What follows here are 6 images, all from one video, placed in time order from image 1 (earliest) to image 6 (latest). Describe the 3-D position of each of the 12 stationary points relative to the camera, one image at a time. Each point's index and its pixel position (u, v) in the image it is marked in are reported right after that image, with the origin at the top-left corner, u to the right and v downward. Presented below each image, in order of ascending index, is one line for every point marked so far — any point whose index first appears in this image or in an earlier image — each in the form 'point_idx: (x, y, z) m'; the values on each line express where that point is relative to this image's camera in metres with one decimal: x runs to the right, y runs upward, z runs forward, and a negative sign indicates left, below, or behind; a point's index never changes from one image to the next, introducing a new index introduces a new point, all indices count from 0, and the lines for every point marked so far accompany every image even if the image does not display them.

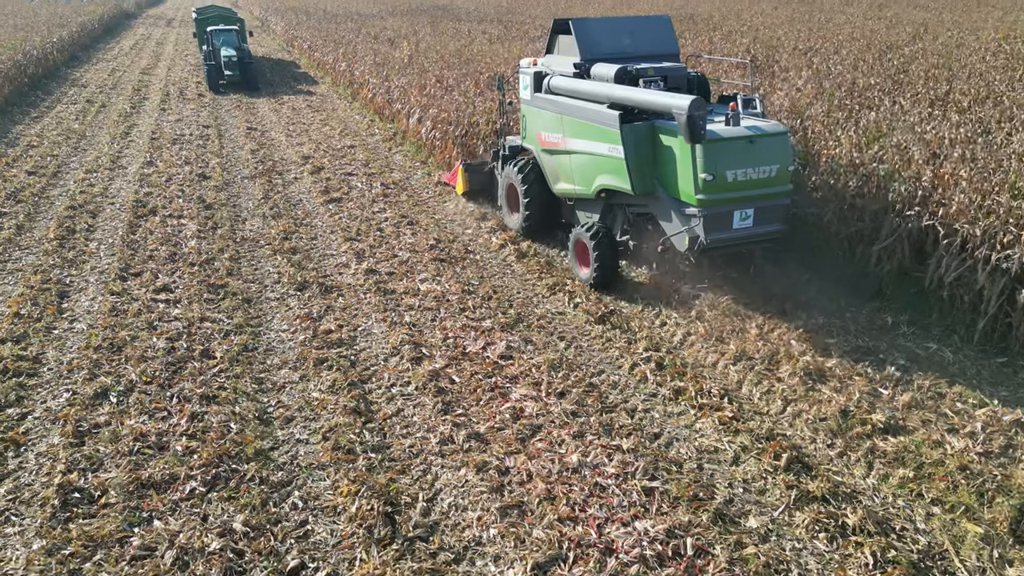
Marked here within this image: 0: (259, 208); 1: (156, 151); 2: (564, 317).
0: (-2.7, +0.9, +8.0) m
1: (-5.1, +2.0, +10.7) m
2: (+0.4, -0.2, +5.4) m
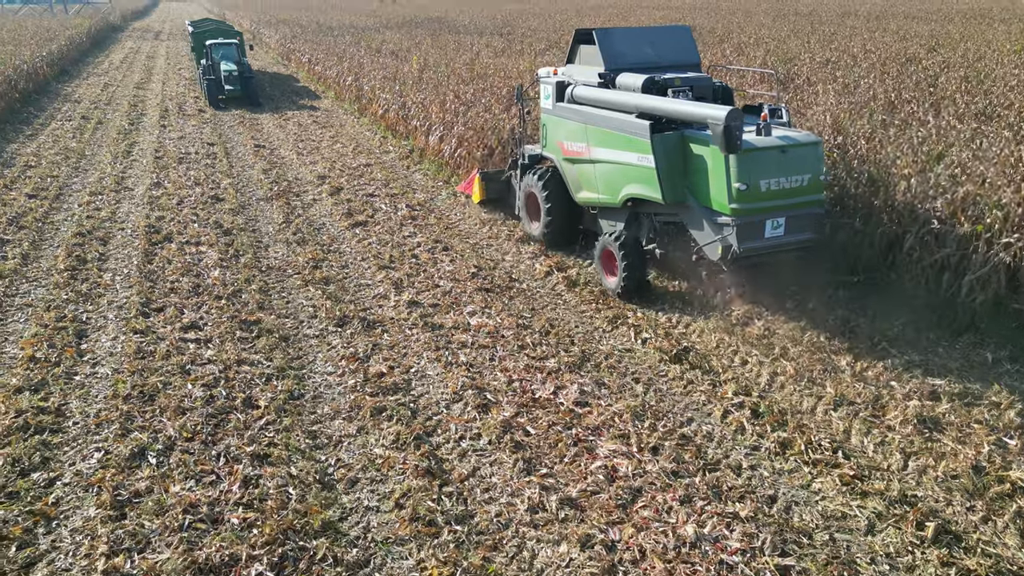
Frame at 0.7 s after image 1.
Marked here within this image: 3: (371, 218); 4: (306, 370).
0: (-2.3, +0.5, +7.6) m
1: (-4.8, +1.6, +10.2) m
2: (+0.8, -0.4, +4.9) m
3: (-1.5, +0.8, +8.0) m
4: (-1.3, -0.5, +4.9) m
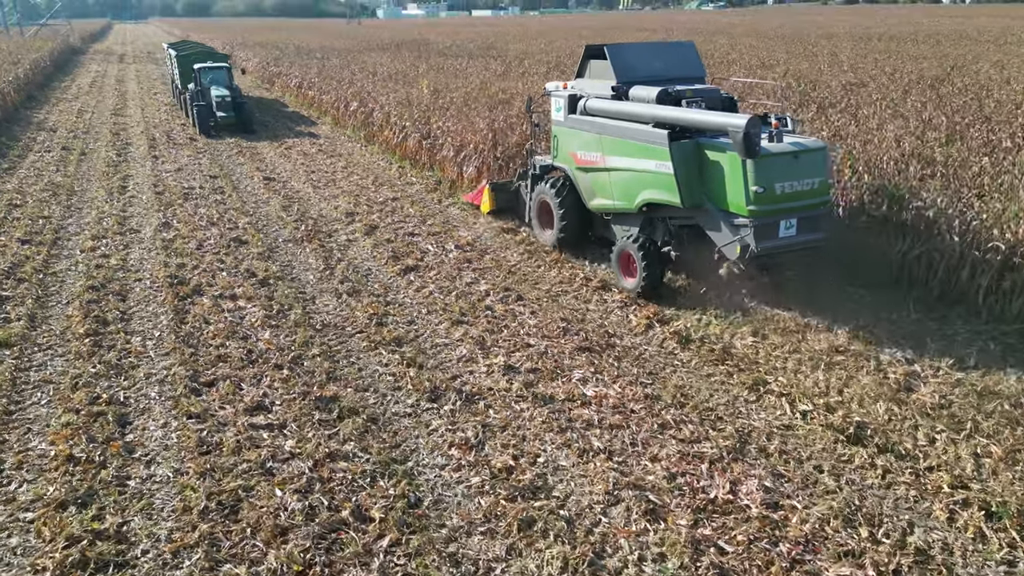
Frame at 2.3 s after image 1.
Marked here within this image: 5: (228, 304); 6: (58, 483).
0: (-1.7, 0.0, +6.7) m
1: (-4.3, +1.0, +9.2) m
2: (+1.6, -0.8, +4.2) m
3: (-0.9, +0.3, +7.2) m
4: (-0.5, -1.0, +4.0) m
5: (-2.4, -0.1, +6.2) m
6: (-2.3, -1.0, +3.8) m
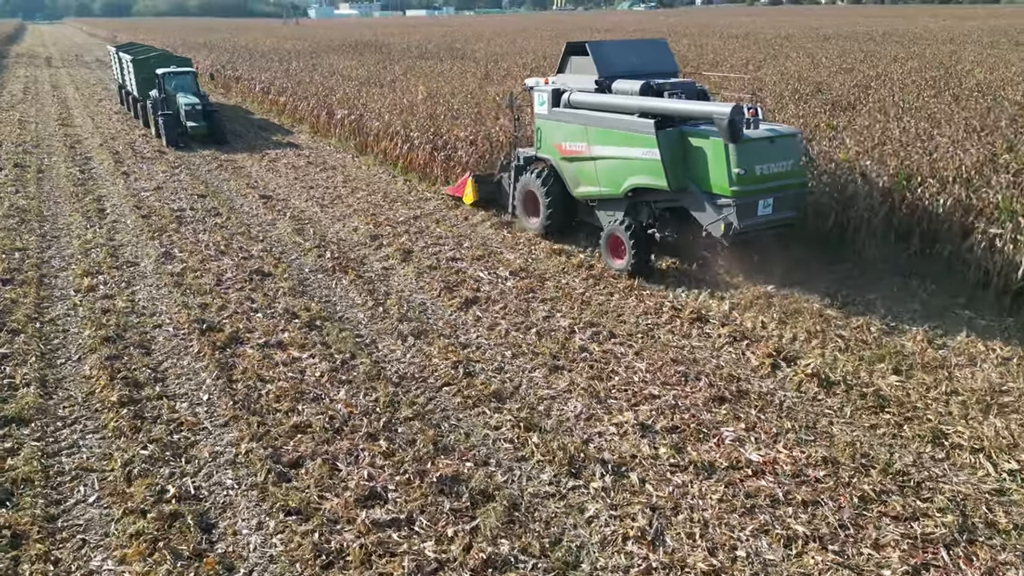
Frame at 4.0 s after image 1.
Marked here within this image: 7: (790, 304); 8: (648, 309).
0: (-1.0, -0.3, +5.9) m
1: (-3.9, +0.6, +8.2) m
2: (+2.5, -1.0, +3.6) m
3: (-0.3, 0.0, +6.4) m
4: (+0.4, -1.2, +3.3) m
5: (-1.7, -0.5, +5.3) m
6: (-1.4, -1.3, +3.0) m
7: (+2.3, -0.1, +6.0) m
8: (+1.1, -0.2, +6.0) m
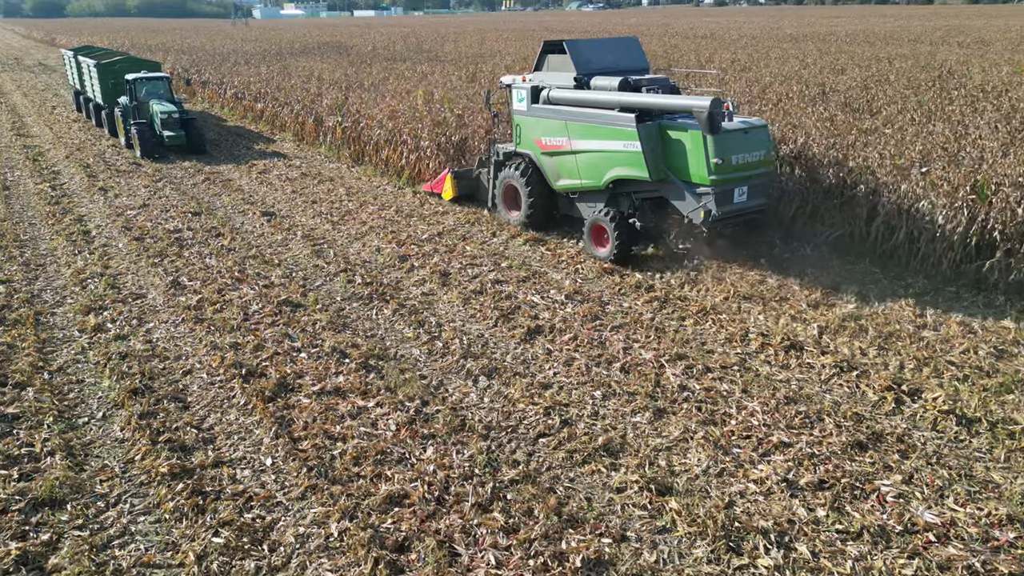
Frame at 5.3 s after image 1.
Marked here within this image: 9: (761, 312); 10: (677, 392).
0: (-0.5, -0.5, +5.2) m
1: (-3.5, +0.3, +7.4) m
2: (+3.2, -1.2, +3.2) m
3: (+0.2, -0.3, +5.9) m
4: (+1.1, -1.4, +2.8) m
5: (-1.1, -0.7, +4.6) m
6: (-0.7, -1.6, +2.3) m
7: (+2.8, -0.3, +5.6) m
8: (+1.7, -0.4, +5.5) m
9: (+2.0, -0.2, +6.0) m
10: (+1.0, -0.7, +4.7) m
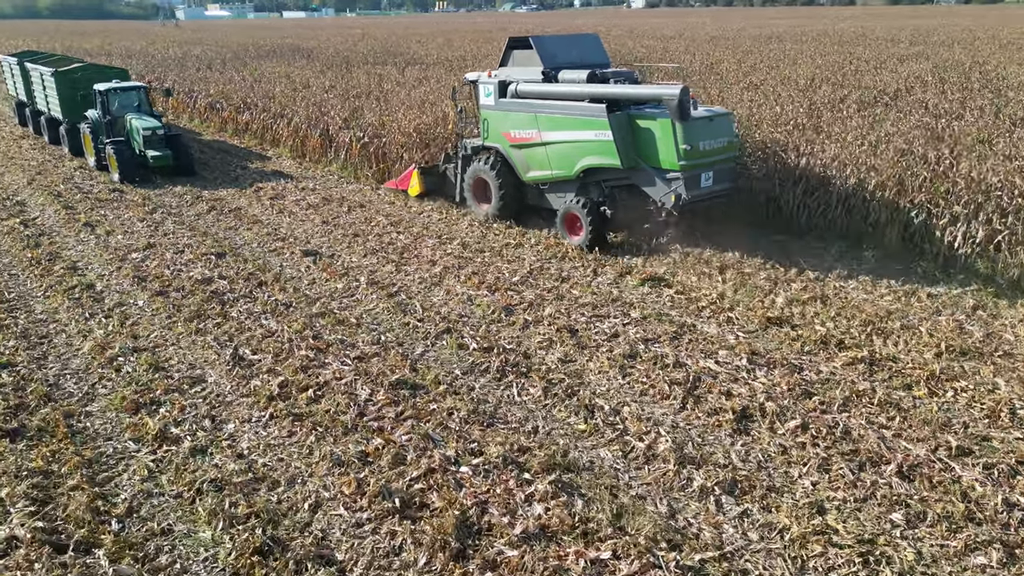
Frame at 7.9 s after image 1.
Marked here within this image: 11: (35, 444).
0: (+0.8, -1.0, +3.9) m
1: (-2.4, -0.3, +5.9) m
2: (+4.6, -1.5, +2.2) m
3: (+1.4, -0.7, +4.6) m
4: (+2.6, -1.8, +1.6) m
5: (+0.2, -1.2, +3.3) m
6: (+0.8, -2.0, +1.0) m
7: (+4.0, -0.6, +4.6) m
8: (+2.9, -0.8, +4.4) m
9: (+3.2, -0.6, +4.9) m
10: (+2.3, -1.1, +3.6) m
11: (-2.7, -0.9, +4.3) m
